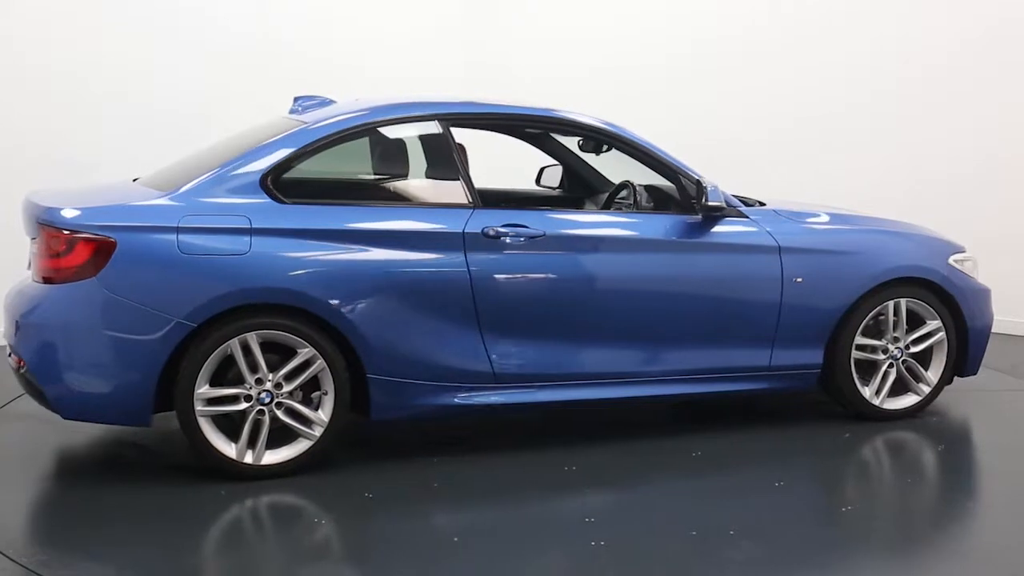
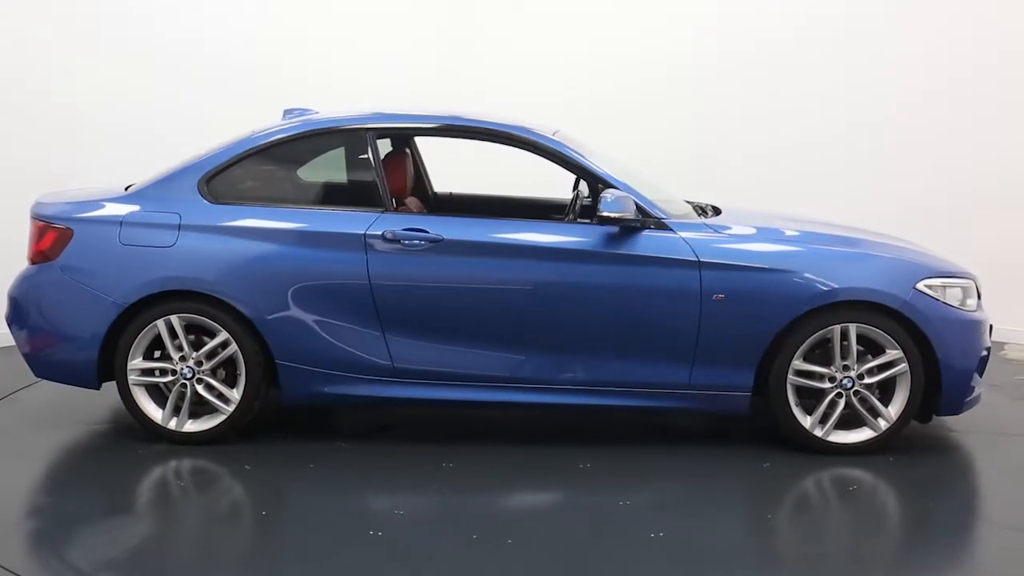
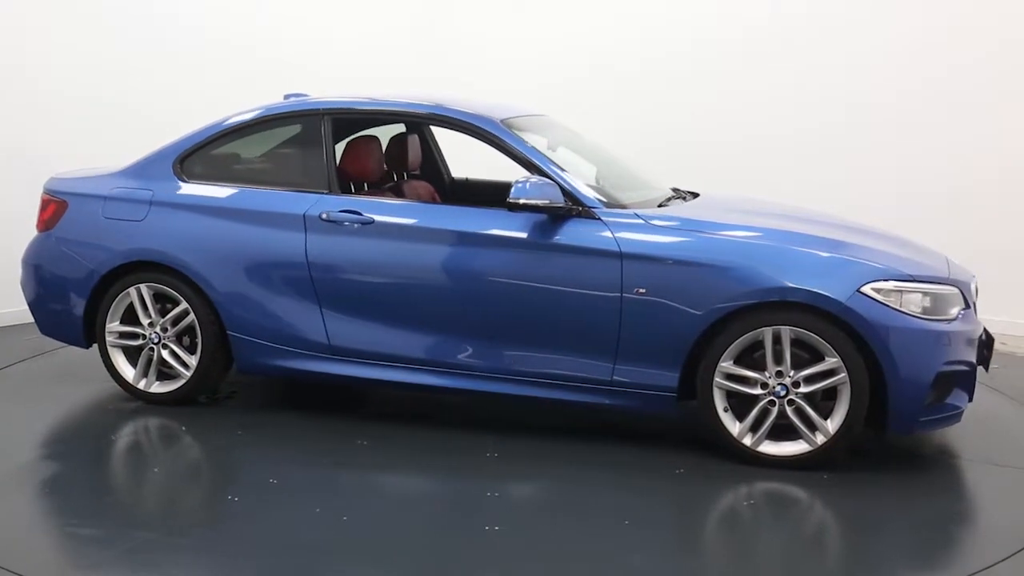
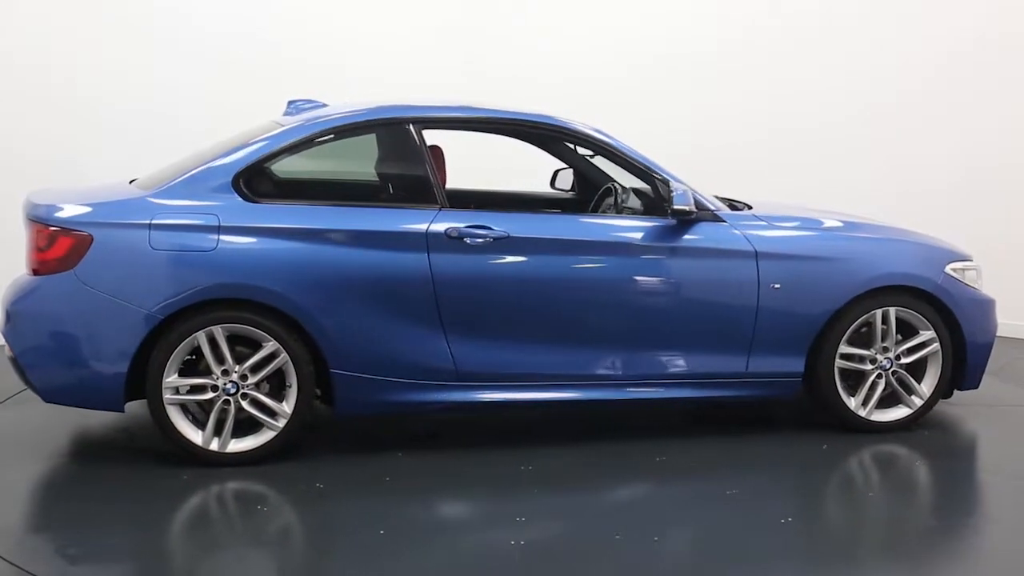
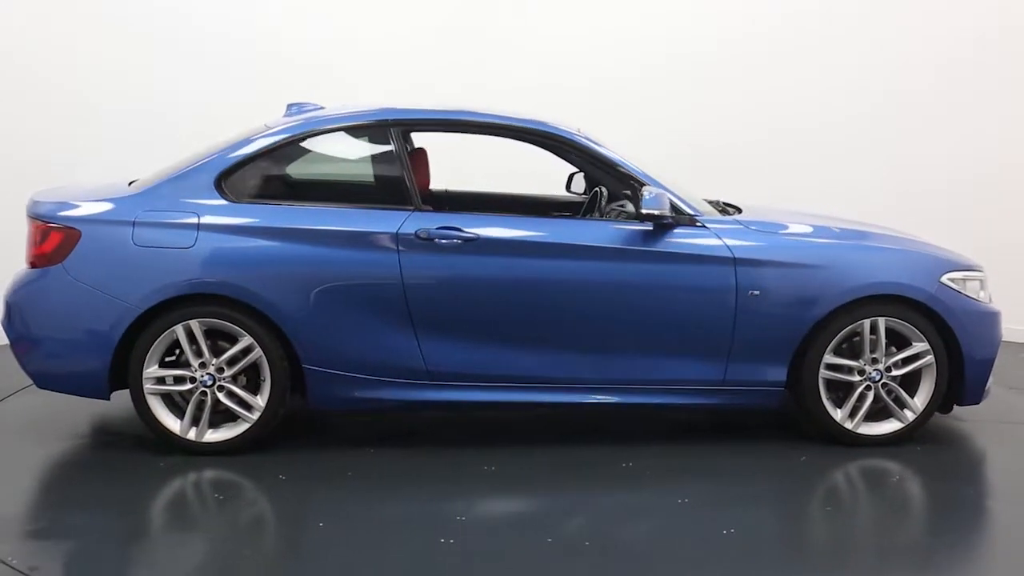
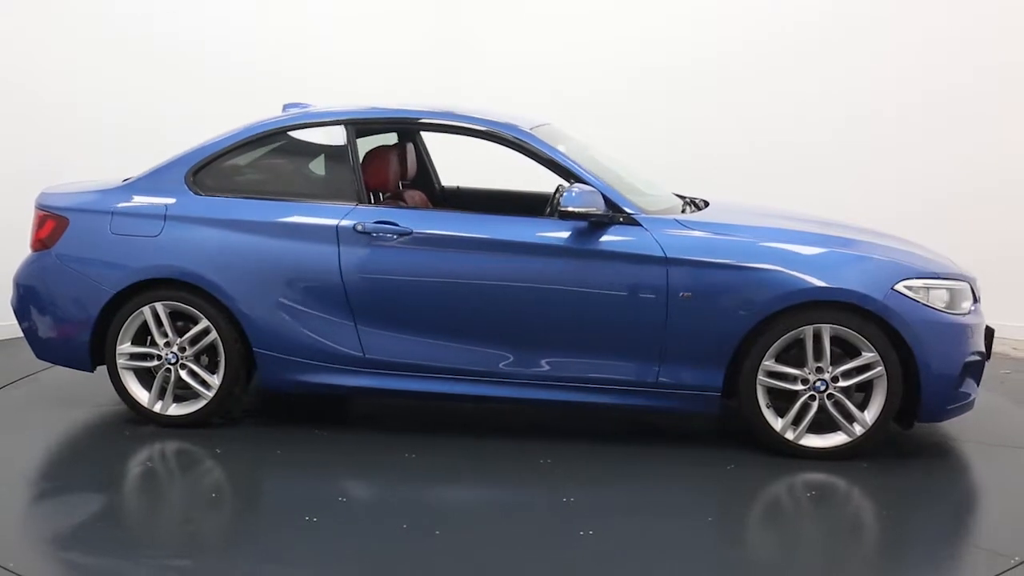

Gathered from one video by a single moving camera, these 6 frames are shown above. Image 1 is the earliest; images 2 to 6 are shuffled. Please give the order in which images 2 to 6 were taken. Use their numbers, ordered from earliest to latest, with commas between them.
4, 5, 2, 6, 3
